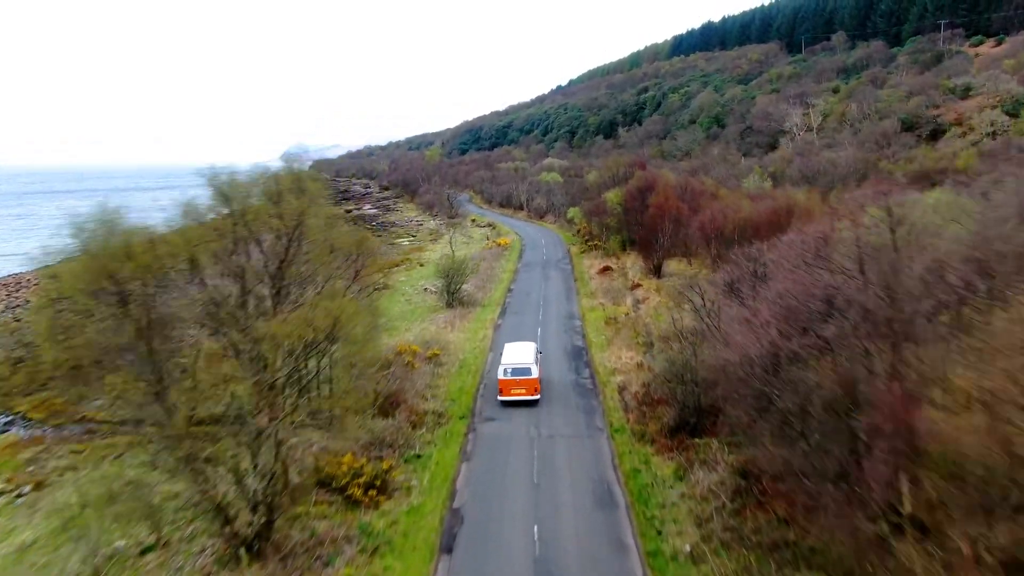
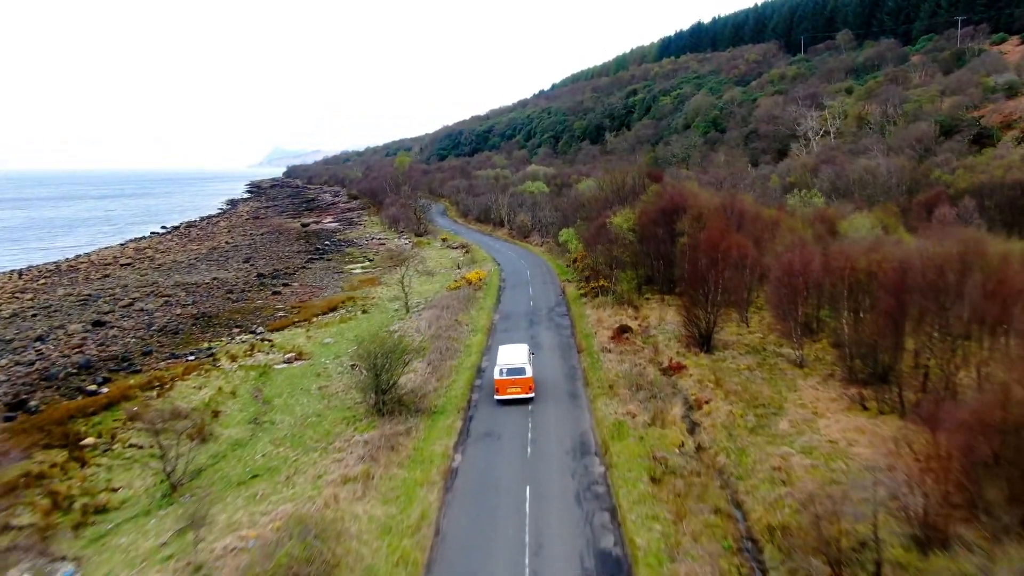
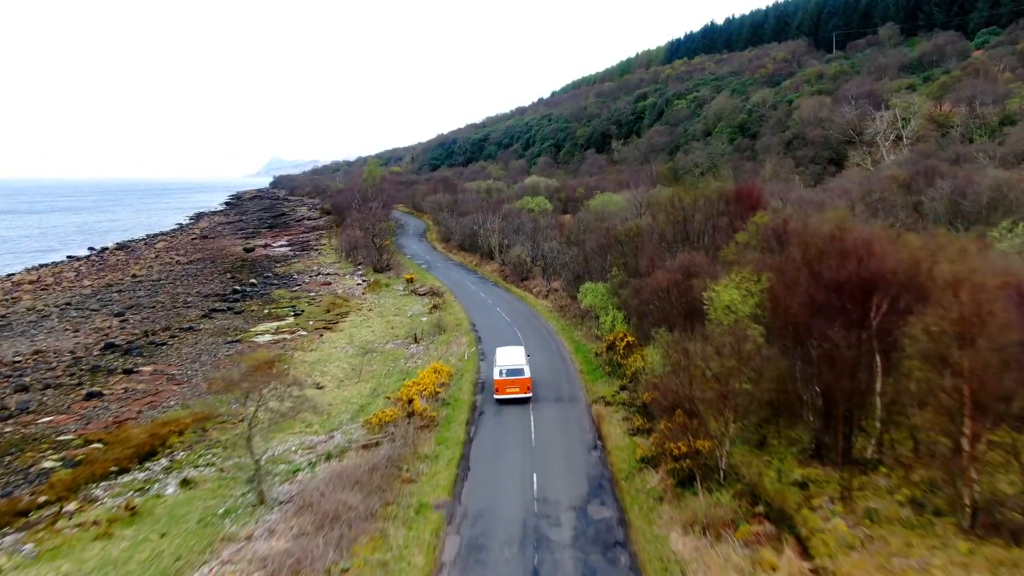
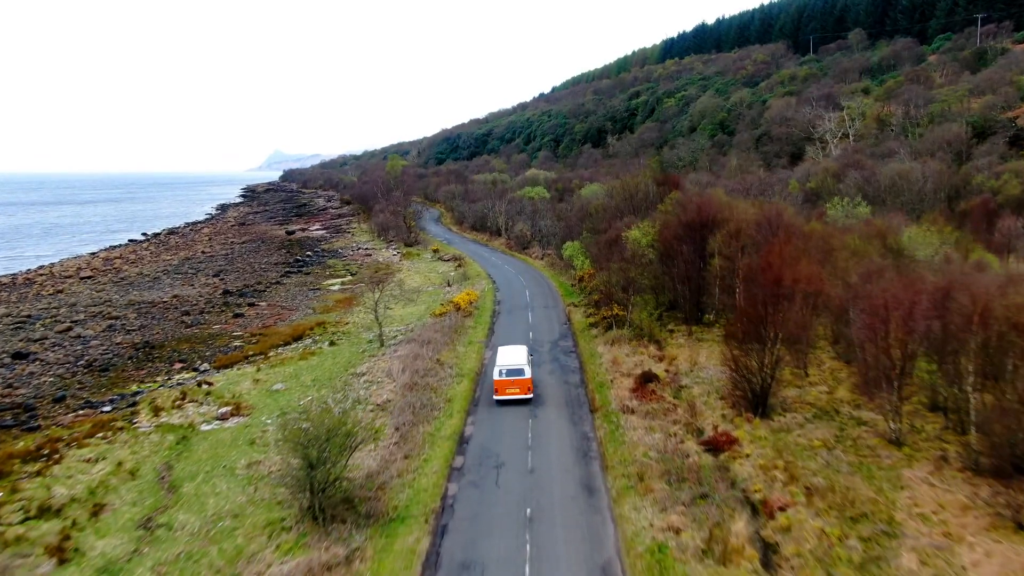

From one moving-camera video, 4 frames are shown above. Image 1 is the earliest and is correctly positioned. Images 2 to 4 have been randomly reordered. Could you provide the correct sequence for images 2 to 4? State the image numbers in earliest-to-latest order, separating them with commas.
2, 4, 3
